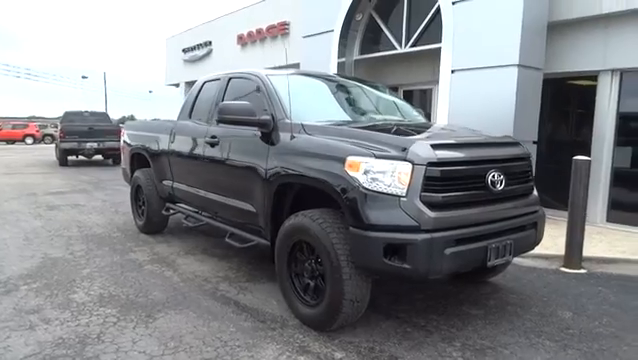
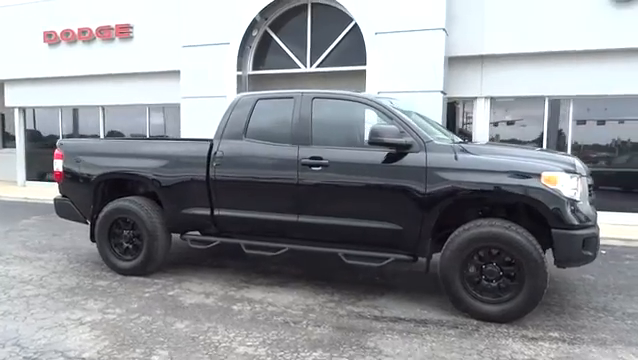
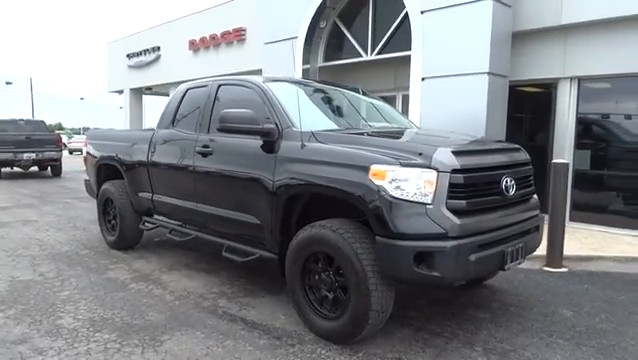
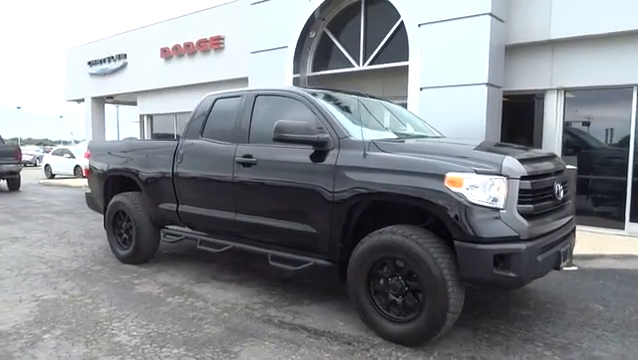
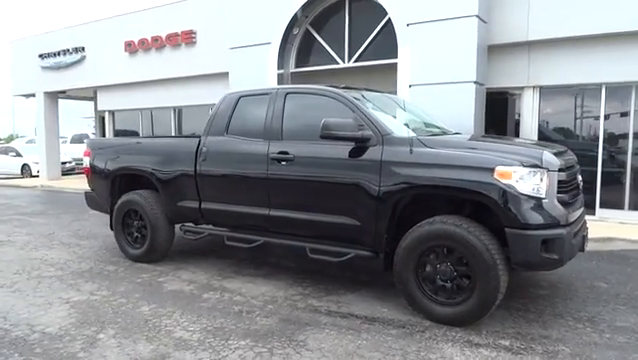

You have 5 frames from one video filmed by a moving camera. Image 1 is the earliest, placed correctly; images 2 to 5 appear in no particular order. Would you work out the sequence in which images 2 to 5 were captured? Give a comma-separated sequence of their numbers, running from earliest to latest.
3, 4, 5, 2
